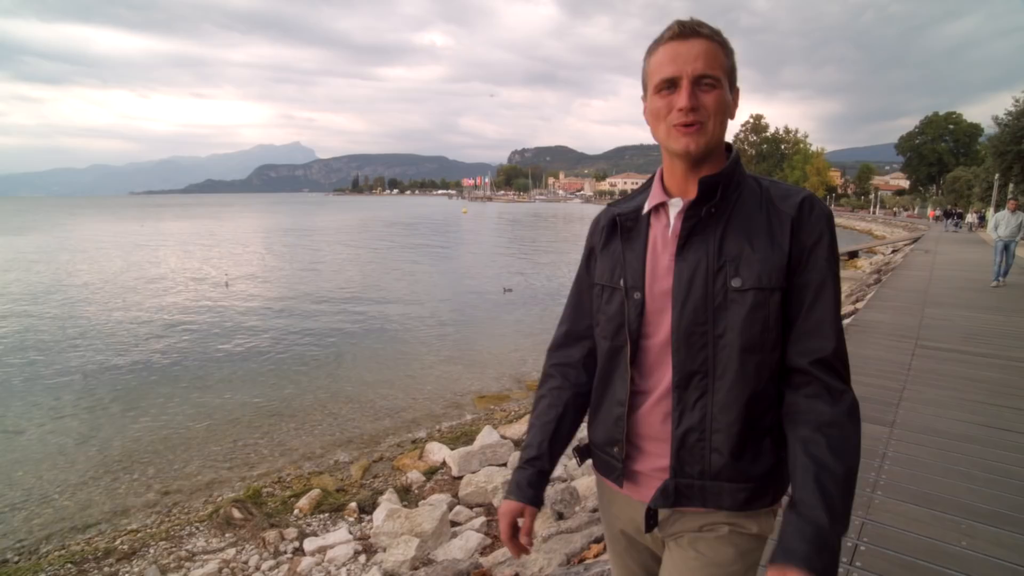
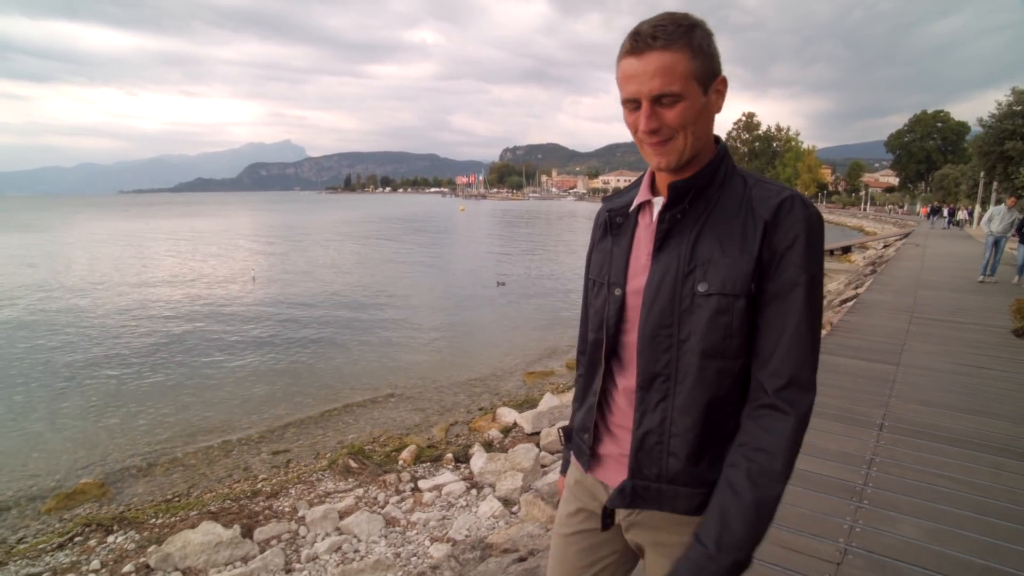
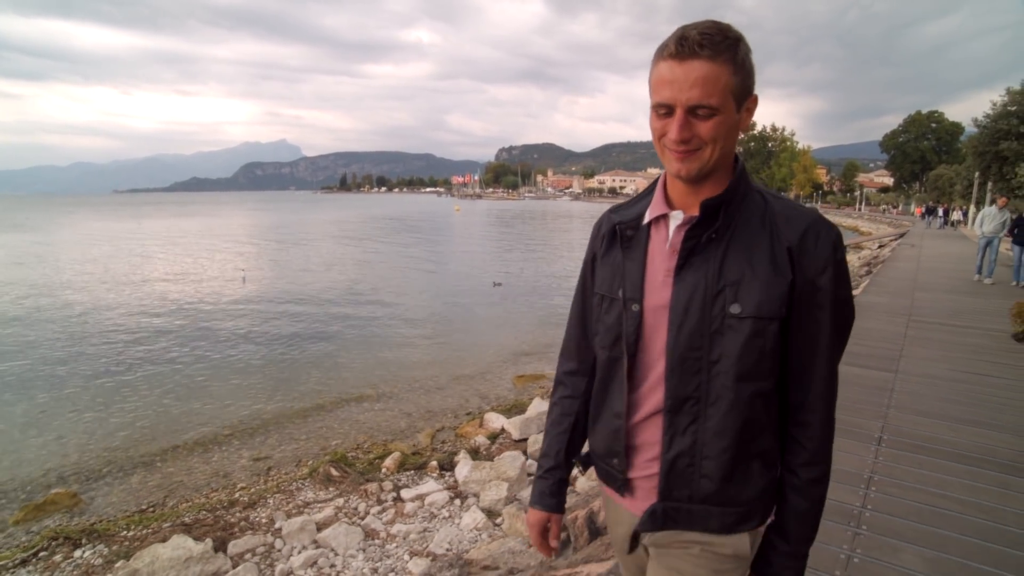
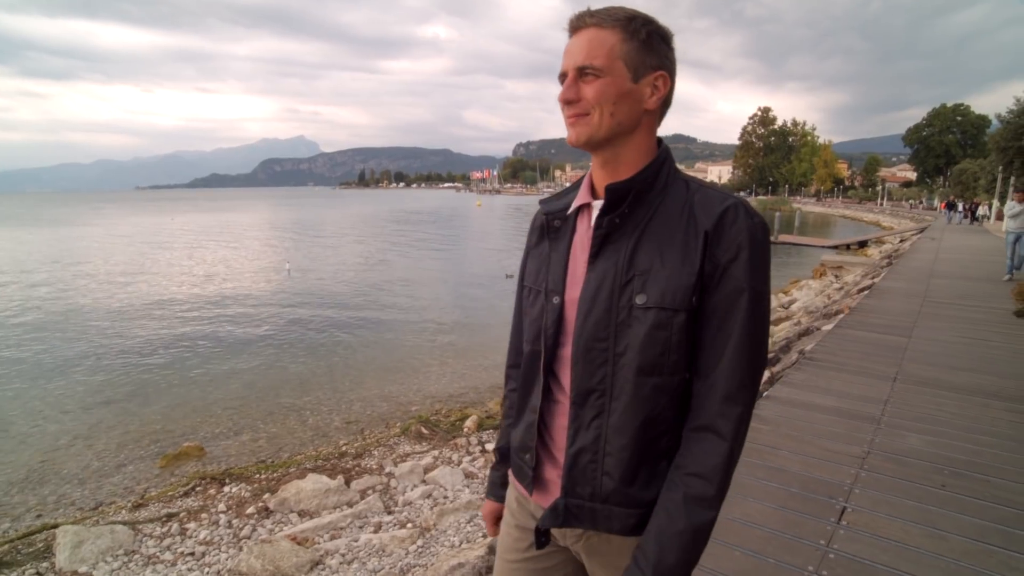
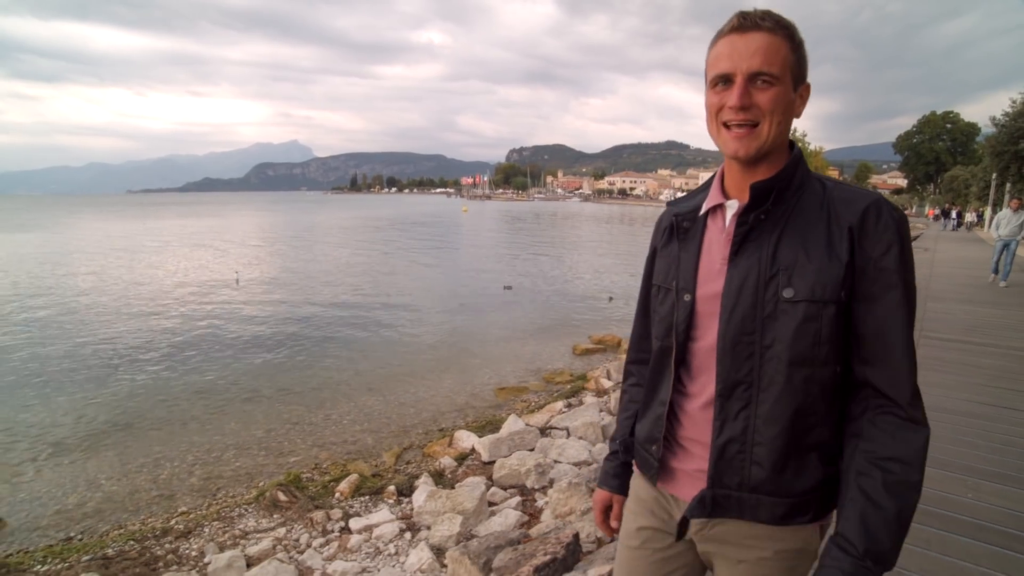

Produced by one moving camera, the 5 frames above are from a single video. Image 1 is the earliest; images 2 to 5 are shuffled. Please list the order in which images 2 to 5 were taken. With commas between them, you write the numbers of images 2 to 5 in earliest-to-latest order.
5, 3, 2, 4
